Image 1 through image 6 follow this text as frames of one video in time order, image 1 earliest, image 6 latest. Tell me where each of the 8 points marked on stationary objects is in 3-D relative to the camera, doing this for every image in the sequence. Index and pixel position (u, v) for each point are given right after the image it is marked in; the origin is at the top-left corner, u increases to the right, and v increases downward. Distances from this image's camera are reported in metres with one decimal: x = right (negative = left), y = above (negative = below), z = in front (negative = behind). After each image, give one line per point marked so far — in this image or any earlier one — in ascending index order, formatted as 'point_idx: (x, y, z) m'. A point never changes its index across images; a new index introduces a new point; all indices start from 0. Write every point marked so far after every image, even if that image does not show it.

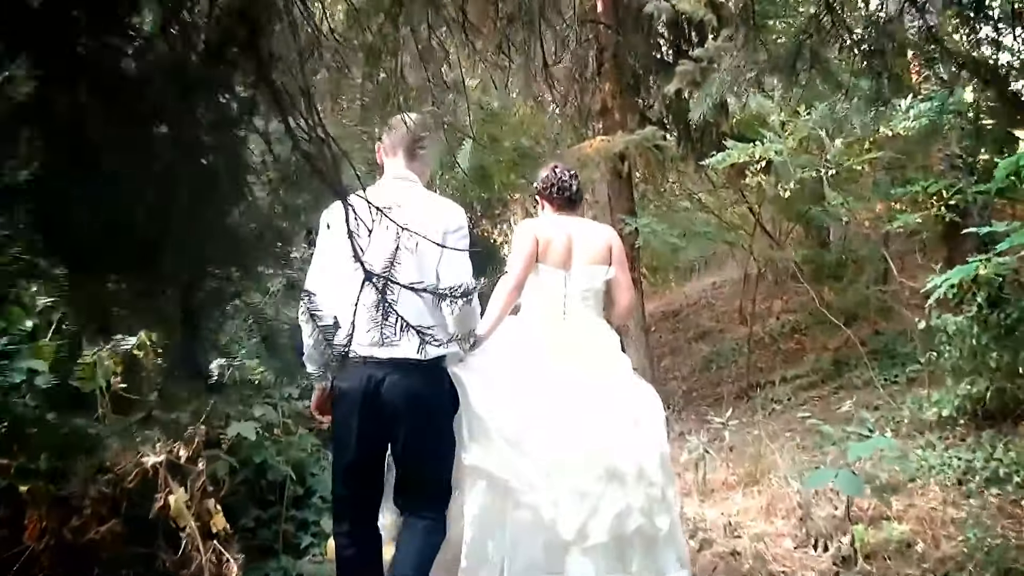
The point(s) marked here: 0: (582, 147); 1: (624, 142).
0: (+0.6, +1.2, +7.1) m
1: (+0.9, +1.2, +7.0) m
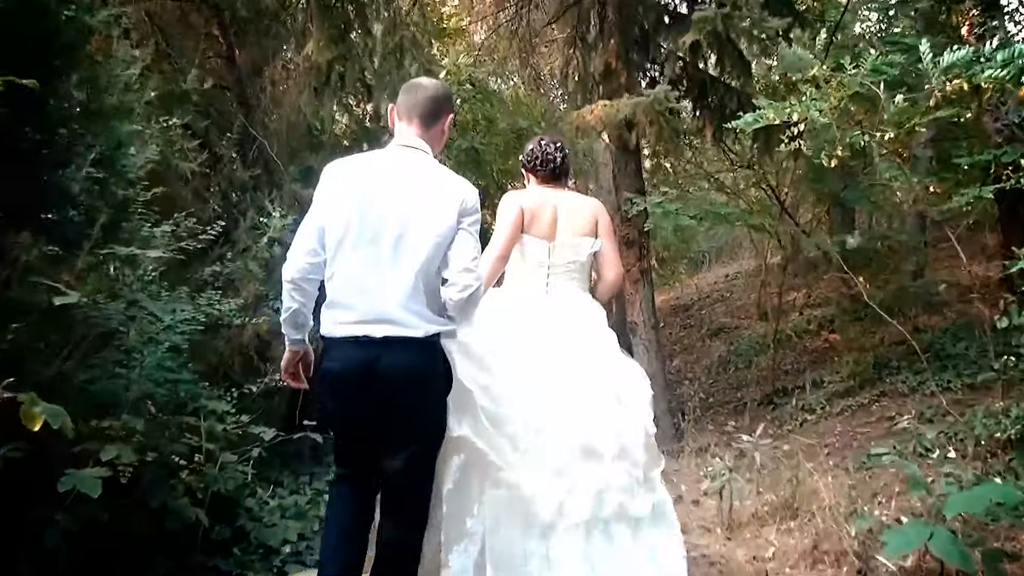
0: (+0.5, +1.2, +6.1) m
1: (+0.8, +1.2, +5.9) m
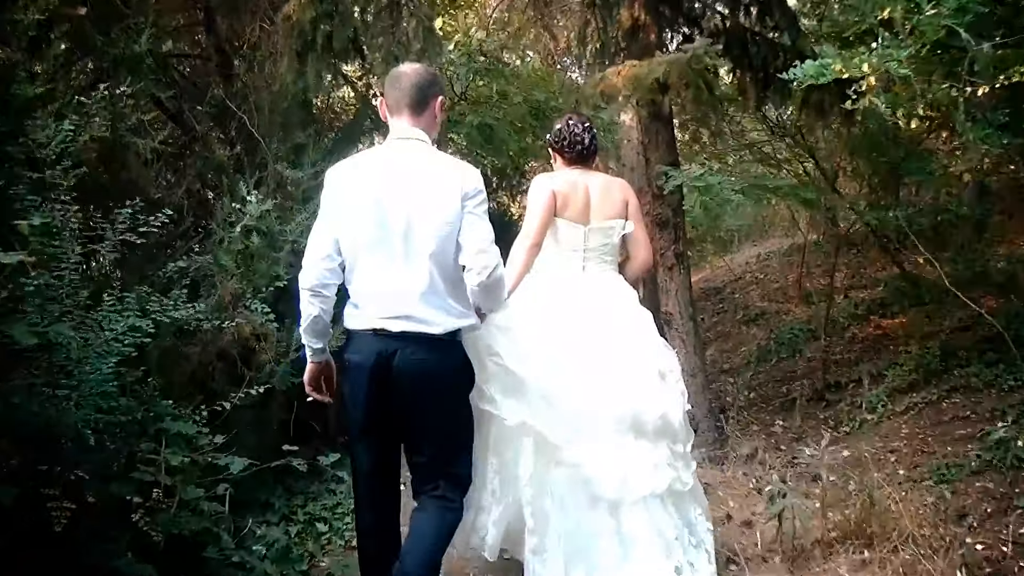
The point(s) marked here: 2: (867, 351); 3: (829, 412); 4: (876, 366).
0: (+0.6, +1.3, +5.3) m
1: (+0.9, +1.3, +5.1) m
2: (+3.0, -0.5, +7.4) m
3: (+2.3, -0.9, +6.3) m
4: (+2.8, -0.6, +6.7) m
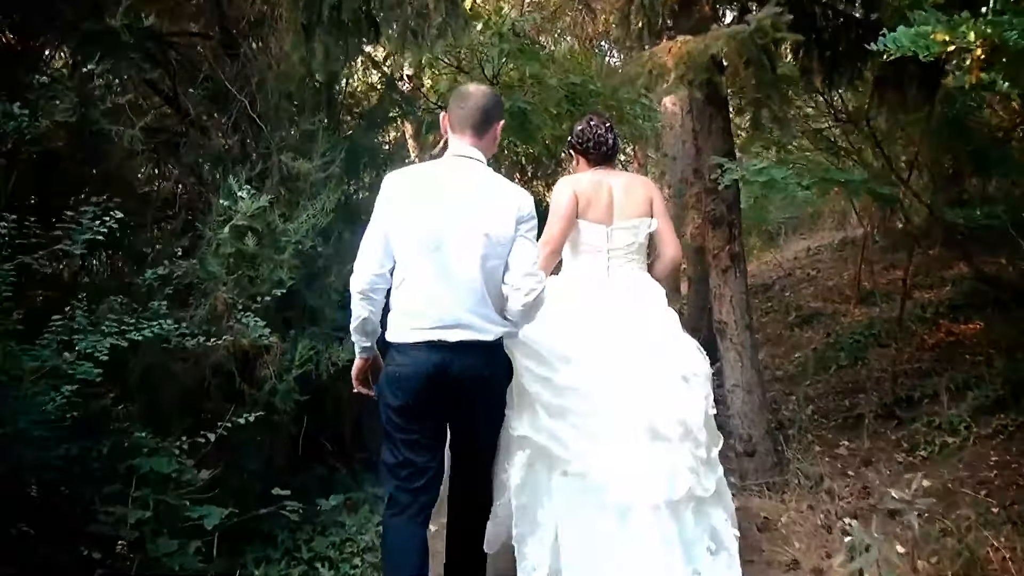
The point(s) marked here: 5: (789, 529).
0: (+0.8, +1.3, +4.6) m
1: (+1.1, +1.3, +4.5) m
2: (+3.3, -0.6, +6.6) m
3: (+2.5, -0.9, +5.6) m
4: (+3.0, -0.6, +6.0) m
5: (+1.4, -1.2, +4.4) m
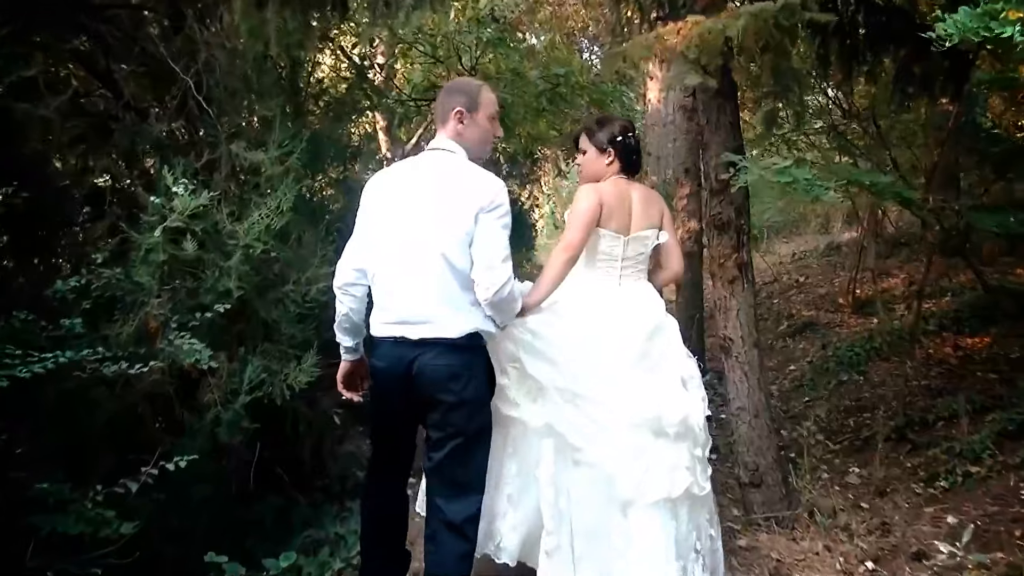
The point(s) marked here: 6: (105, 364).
0: (+0.7, +1.2, +4.1) m
1: (+1.0, +1.2, +3.9) m
2: (+3.1, -0.6, +6.2) m
3: (+2.4, -1.0, +5.2) m
4: (+2.9, -0.7, +5.6) m
5: (+1.3, -1.3, +3.9) m
6: (-1.4, -0.2, +3.0) m
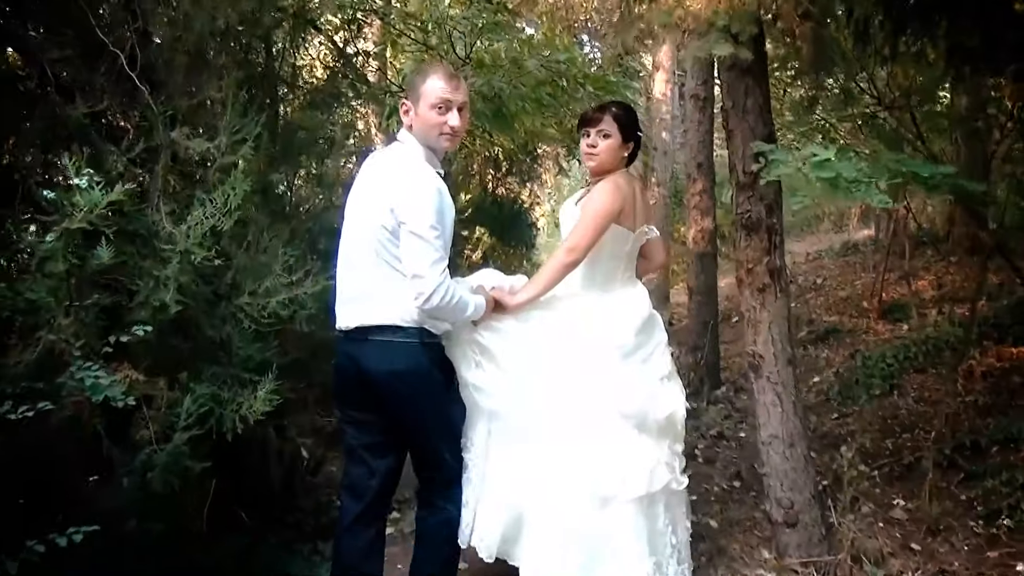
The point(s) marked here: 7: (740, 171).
0: (+0.7, +1.2, +3.5) m
1: (+1.0, +1.2, +3.3) m
2: (+3.1, -0.7, +5.6) m
3: (+2.4, -1.0, +4.5) m
4: (+2.9, -0.8, +4.9) m
5: (+1.3, -1.3, +3.3) m
6: (-1.4, -0.3, +2.4) m
7: (+1.0, +0.5, +4.0) m
